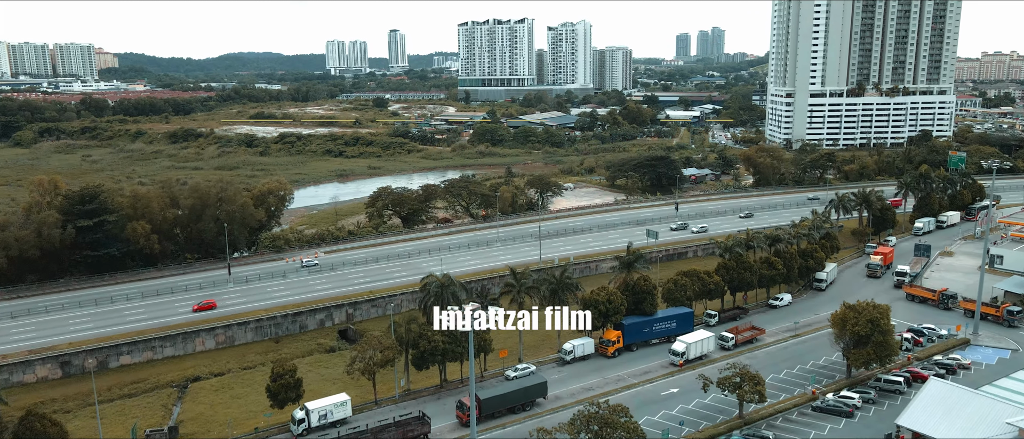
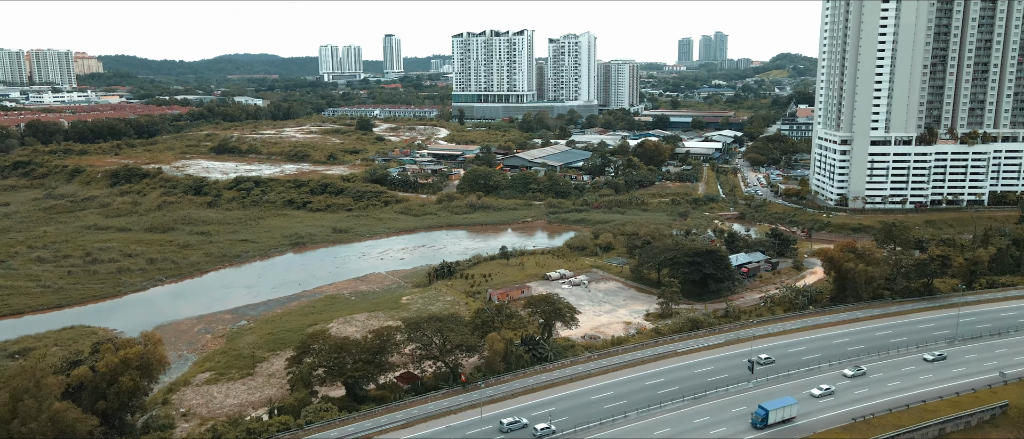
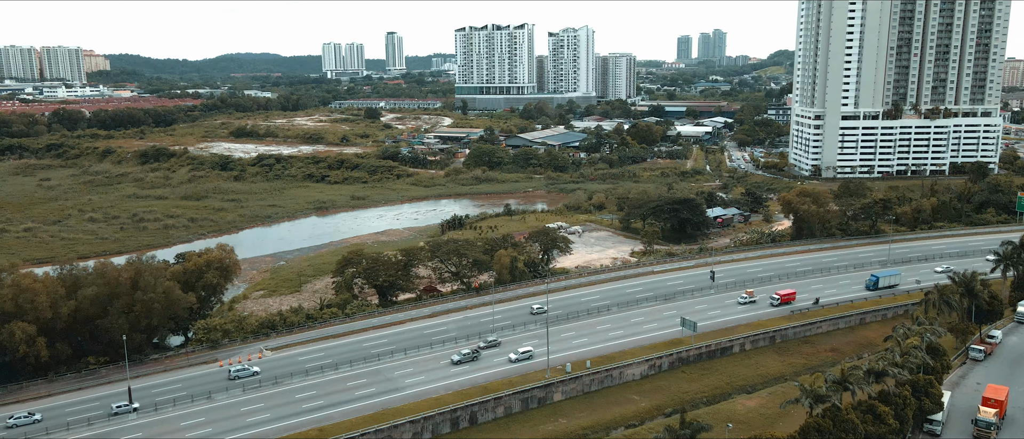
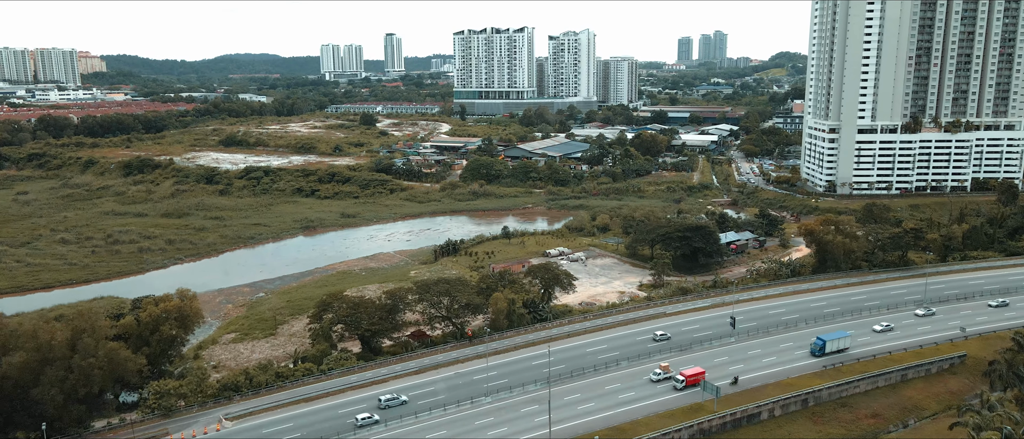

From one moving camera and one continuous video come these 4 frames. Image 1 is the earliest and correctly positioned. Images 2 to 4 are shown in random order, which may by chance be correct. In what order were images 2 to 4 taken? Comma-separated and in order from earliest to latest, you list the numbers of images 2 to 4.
3, 4, 2
